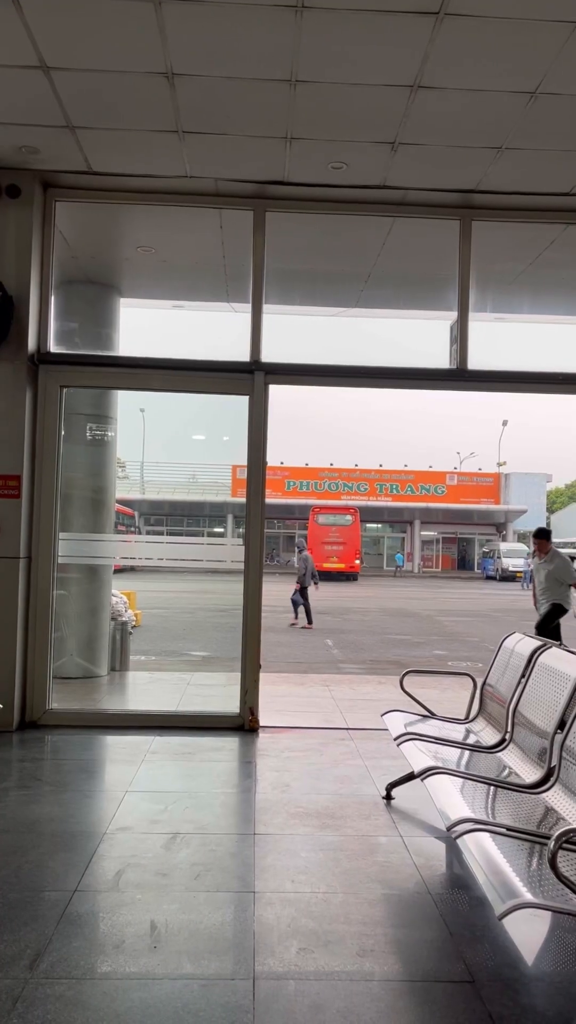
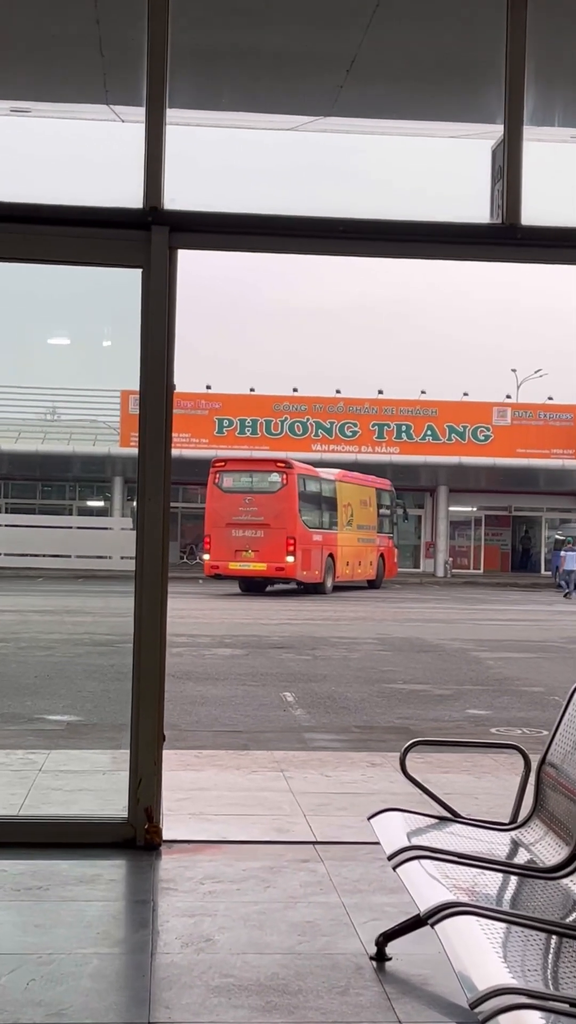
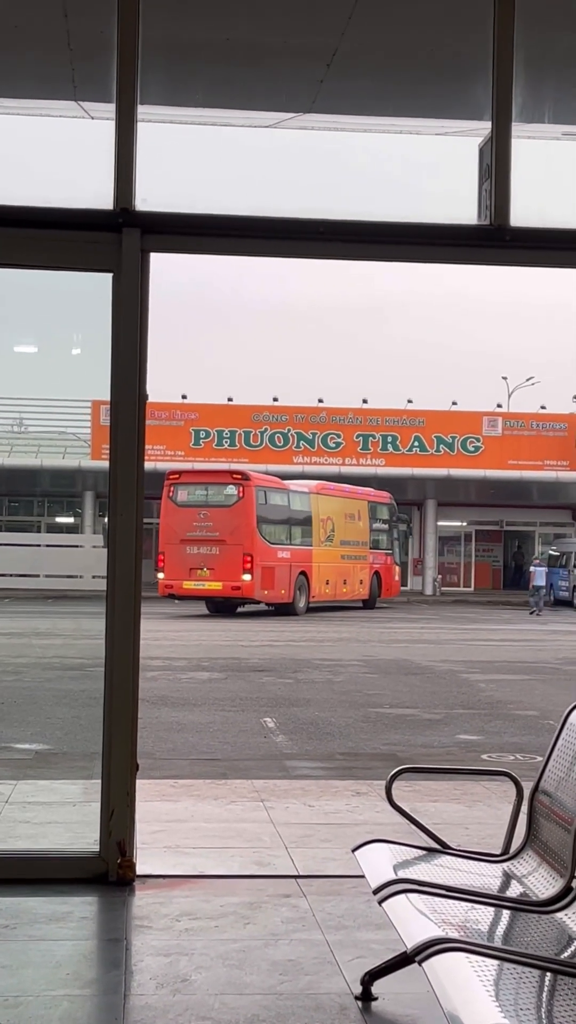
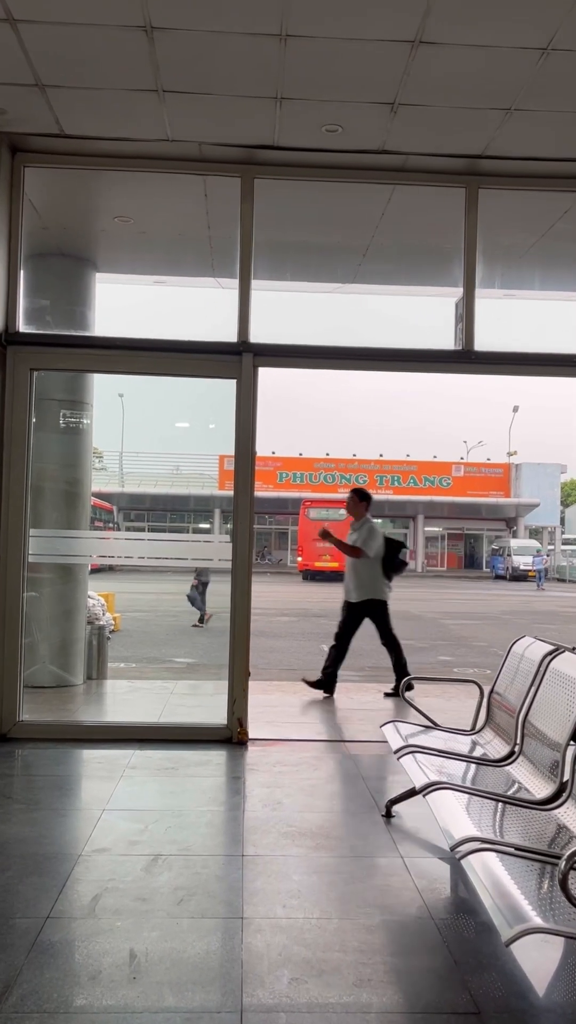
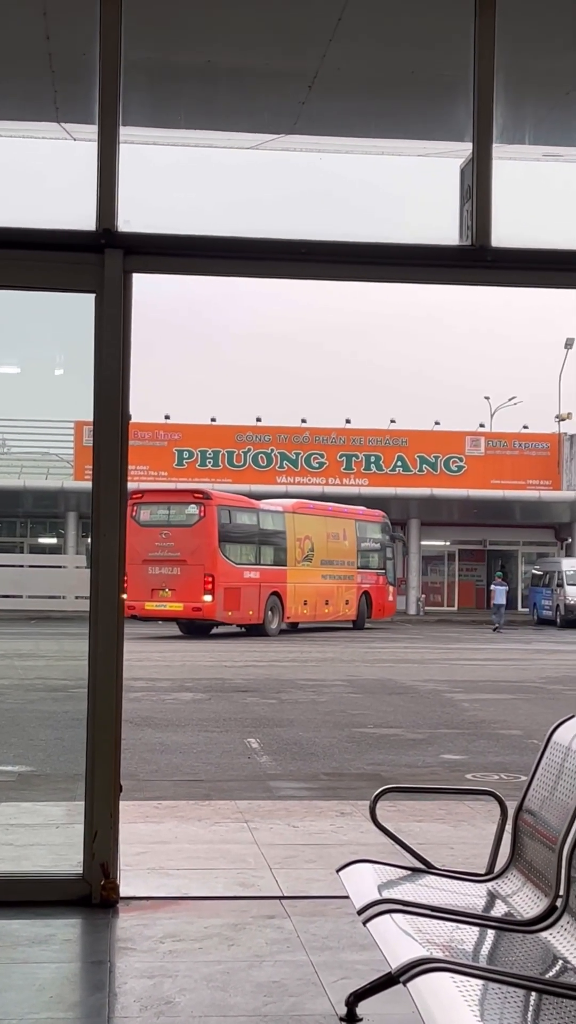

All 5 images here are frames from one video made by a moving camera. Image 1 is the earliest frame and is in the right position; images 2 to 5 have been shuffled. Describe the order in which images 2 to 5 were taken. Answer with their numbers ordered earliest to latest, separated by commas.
4, 2, 3, 5
